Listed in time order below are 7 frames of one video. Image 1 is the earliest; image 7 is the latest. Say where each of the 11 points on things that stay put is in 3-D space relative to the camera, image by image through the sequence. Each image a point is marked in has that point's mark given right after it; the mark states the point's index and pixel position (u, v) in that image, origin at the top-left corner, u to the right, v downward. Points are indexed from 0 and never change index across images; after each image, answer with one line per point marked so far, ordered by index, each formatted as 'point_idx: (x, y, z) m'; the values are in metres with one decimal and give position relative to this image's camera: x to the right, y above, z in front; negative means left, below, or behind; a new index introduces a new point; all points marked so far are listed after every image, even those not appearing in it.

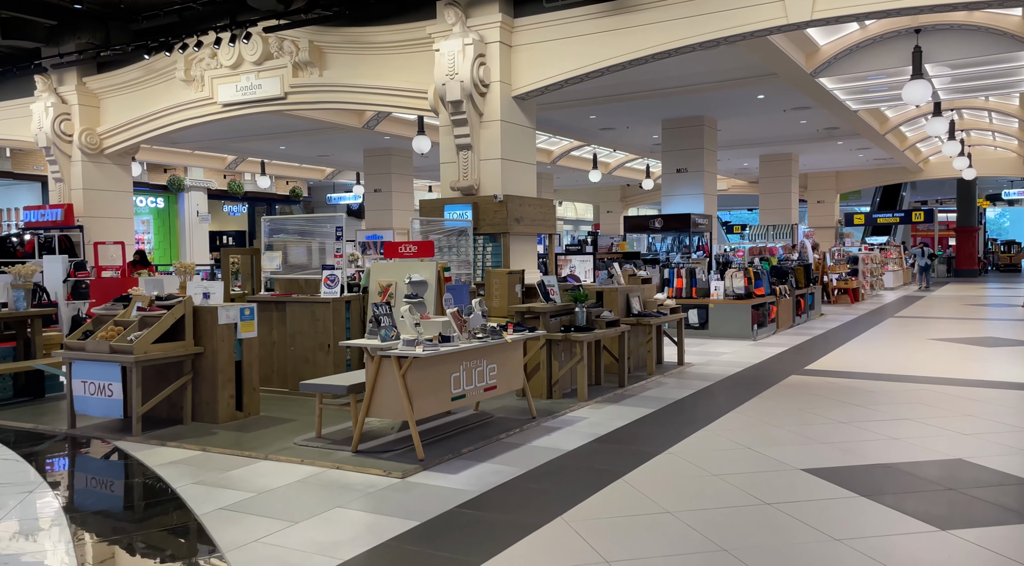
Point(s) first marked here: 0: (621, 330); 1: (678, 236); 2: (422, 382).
0: (+1.0, -0.5, +8.0) m
1: (+3.3, +1.0, +17.0) m
2: (-0.6, -0.7, +5.5) m
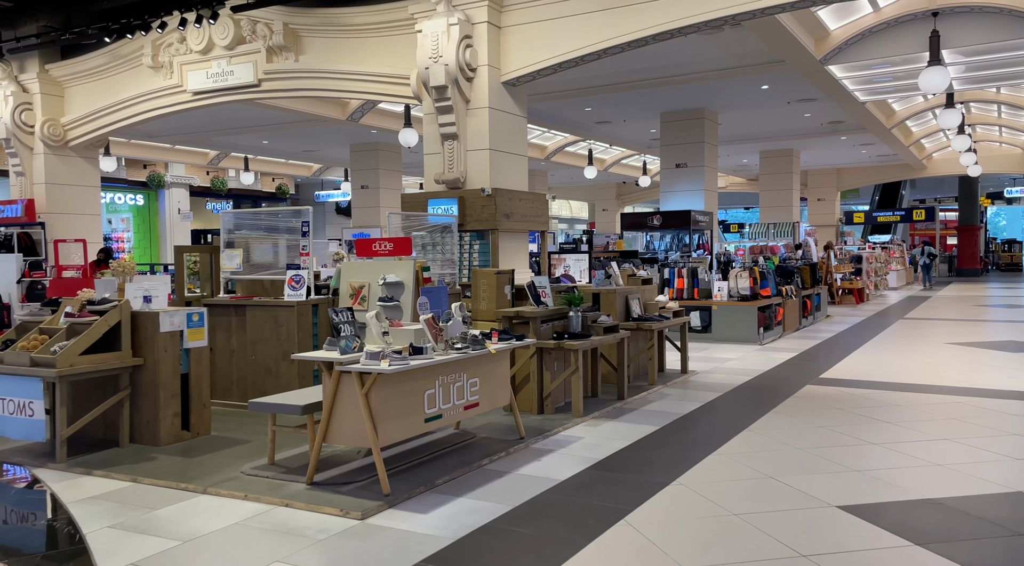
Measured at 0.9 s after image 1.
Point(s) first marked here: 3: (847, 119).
0: (+0.9, -0.5, +7.2) m
1: (+3.2, +1.0, +16.2) m
2: (-0.7, -0.7, +4.7) m
3: (+7.5, +3.7, +18.9) m
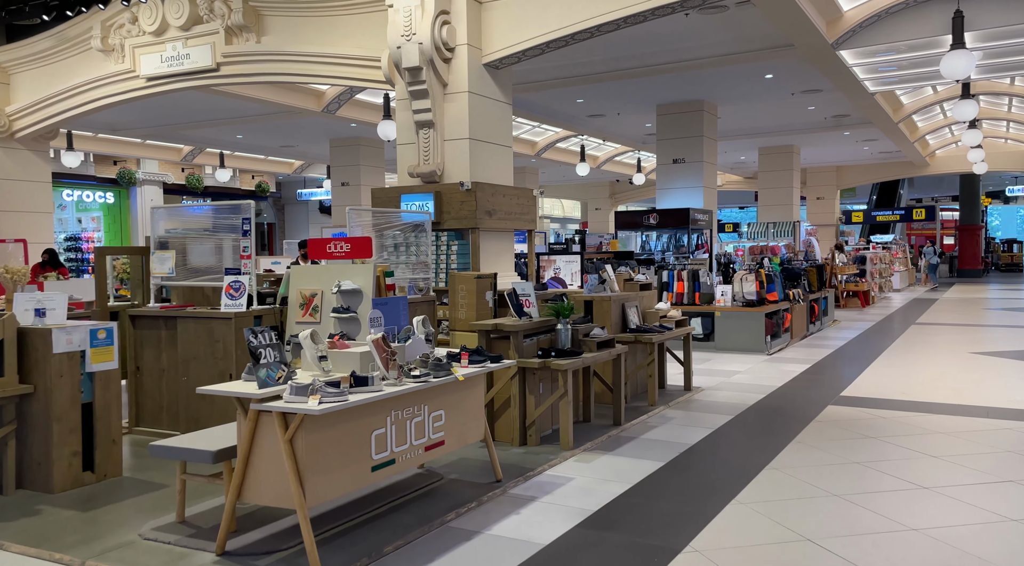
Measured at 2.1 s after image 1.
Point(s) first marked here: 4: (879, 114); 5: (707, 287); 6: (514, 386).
0: (+0.7, -0.5, +6.1) m
1: (+2.9, +0.9, +15.2) m
2: (-0.8, -0.7, +3.6) m
3: (+7.2, +3.6, +17.9) m
4: (+7.6, +3.5, +17.5) m
5: (+2.6, 0.0, +11.3) m
6: (0.0, -0.7, +5.7) m
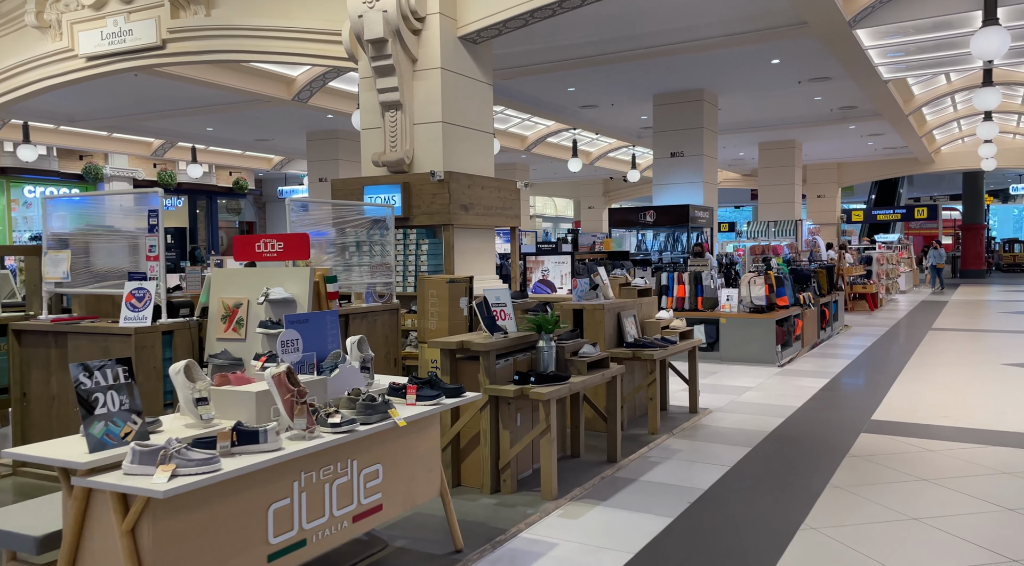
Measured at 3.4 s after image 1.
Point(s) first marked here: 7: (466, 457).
0: (+0.6, -0.6, +5.0) m
1: (+2.7, +0.9, +14.1) m
2: (-1.0, -0.8, +2.5) m
3: (+7.0, +3.6, +16.8) m
4: (+7.3, +3.5, +16.4) m
5: (+2.4, -0.1, +10.2) m
6: (-0.2, -0.7, +4.6) m
7: (-0.3, -1.0, +4.7) m
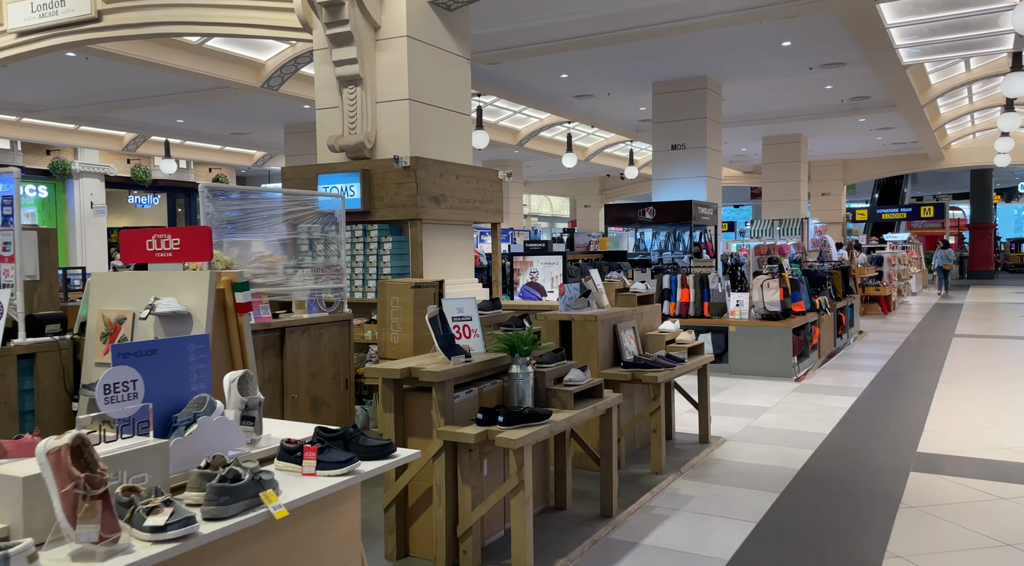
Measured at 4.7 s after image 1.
0: (+0.4, -0.6, +3.9) m
1: (+2.5, +0.8, +13.0) m
2: (-1.1, -0.8, +1.4) m
3: (+6.8, +3.6, +15.7) m
4: (+7.1, +3.4, +15.3) m
5: (+2.2, -0.1, +9.1) m
6: (-0.3, -0.8, +3.5) m
7: (-0.4, -1.0, +3.6) m
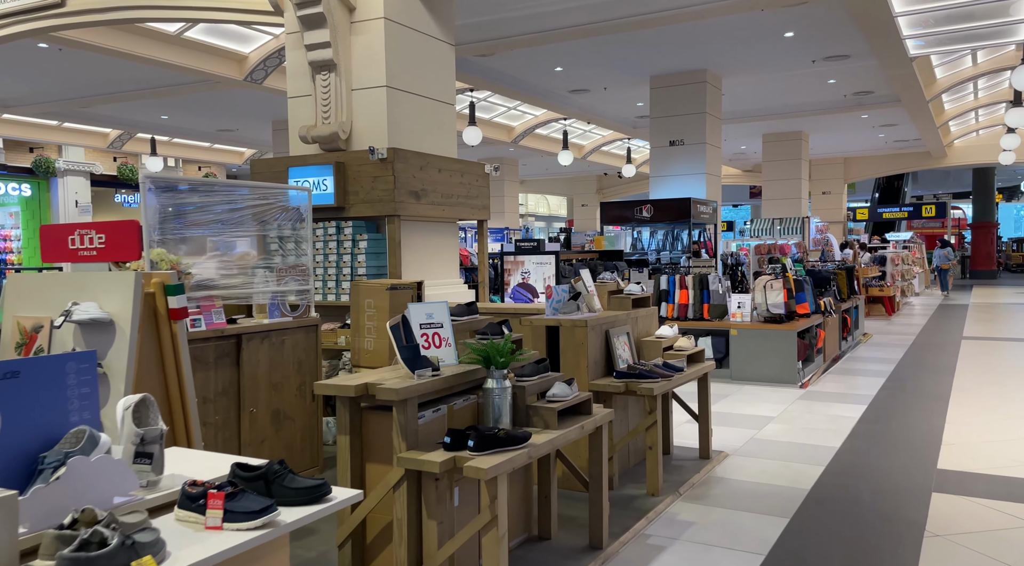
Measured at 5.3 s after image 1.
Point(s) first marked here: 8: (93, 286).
0: (+0.3, -0.6, +3.4) m
1: (+2.4, +0.8, +12.5) m
2: (-1.2, -0.8, +0.9) m
3: (+6.6, +3.6, +15.3) m
4: (+7.0, +3.4, +14.9) m
5: (+2.1, -0.1, +8.7) m
6: (-0.4, -0.8, +3.0) m
7: (-0.5, -1.0, +3.2) m
8: (-1.6, 0.0, +3.1) m
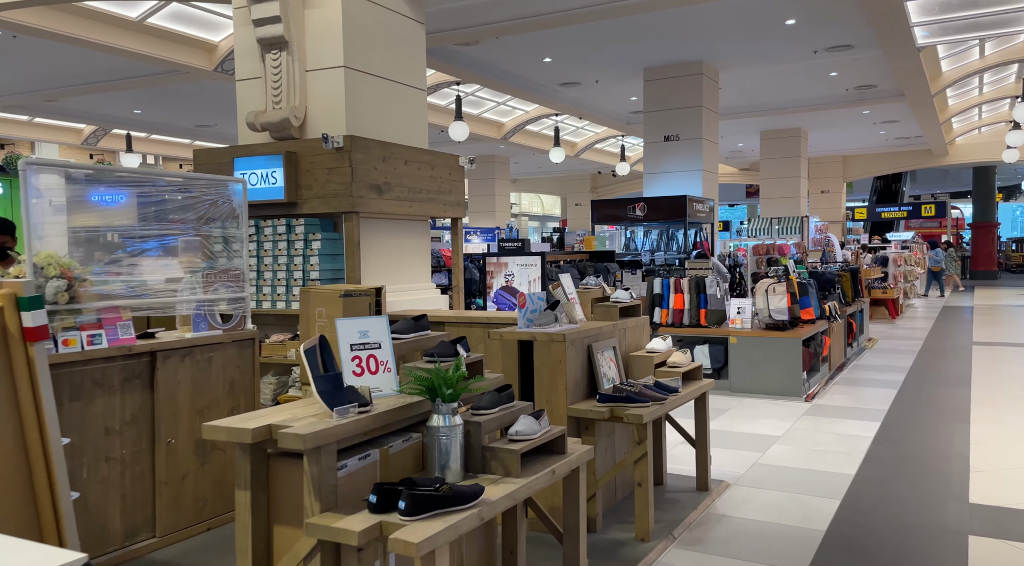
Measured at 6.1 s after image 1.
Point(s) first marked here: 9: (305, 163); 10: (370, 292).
0: (+0.2, -0.6, +2.7) m
1: (+2.2, +0.8, +11.9) m
2: (-1.4, -0.8, +0.2) m
3: (+6.4, +3.5, +14.6) m
4: (+6.8, +3.4, +14.2) m
5: (+1.9, -0.2, +8.0) m
6: (-0.6, -0.8, +2.3) m
7: (-0.7, -1.1, +2.5) m
8: (-1.7, 0.0, +2.4) m
9: (-1.3, +0.8, +5.4) m
10: (-0.7, -0.1, +4.0) m
